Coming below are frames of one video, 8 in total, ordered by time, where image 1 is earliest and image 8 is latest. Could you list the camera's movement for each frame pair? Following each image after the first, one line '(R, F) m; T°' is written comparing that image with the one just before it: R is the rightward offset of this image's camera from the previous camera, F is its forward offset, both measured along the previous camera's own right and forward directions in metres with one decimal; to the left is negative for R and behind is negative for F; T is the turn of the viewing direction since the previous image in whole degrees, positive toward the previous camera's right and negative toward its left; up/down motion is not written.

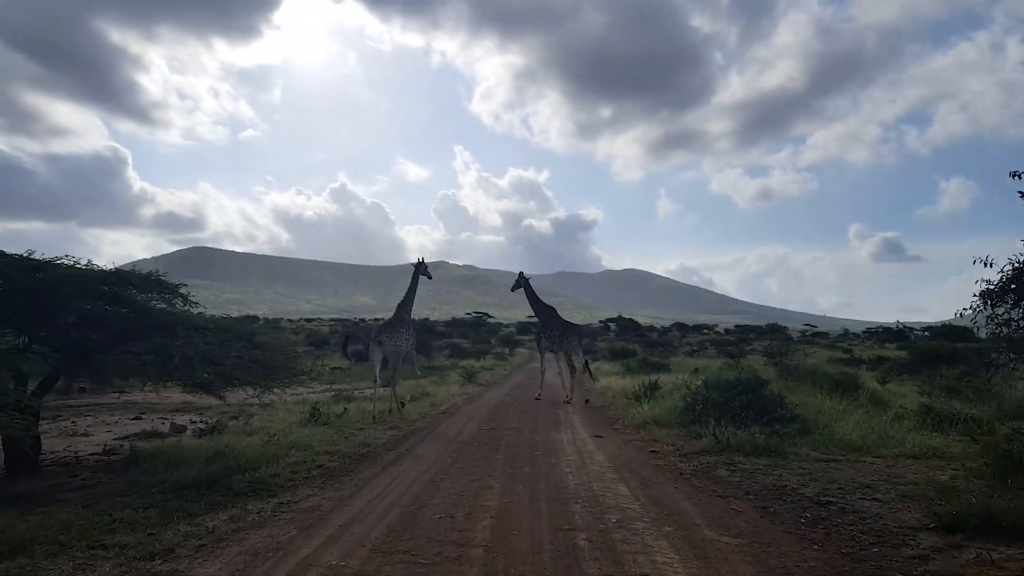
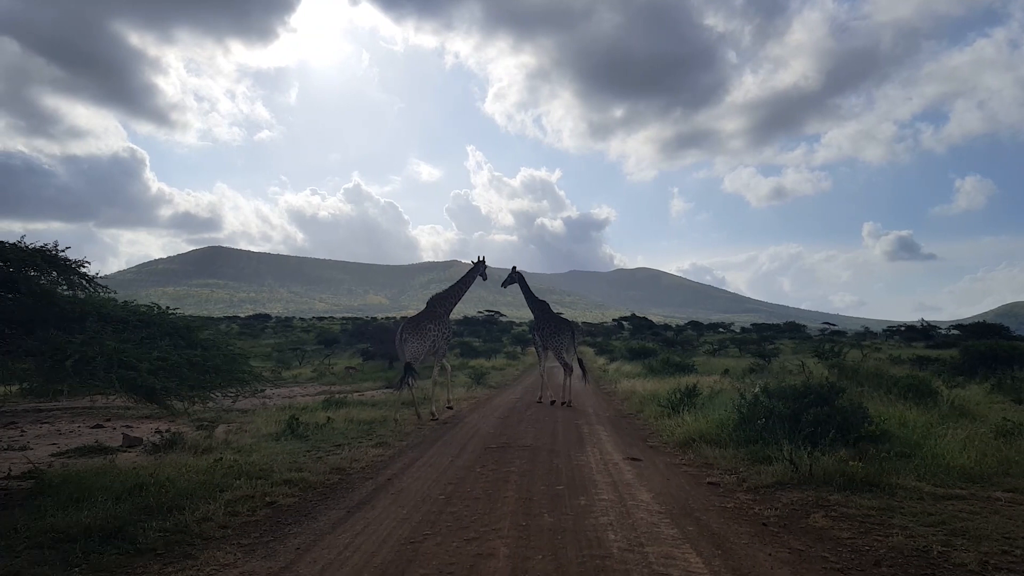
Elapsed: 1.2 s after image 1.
(0.0, +2.2) m; -1°
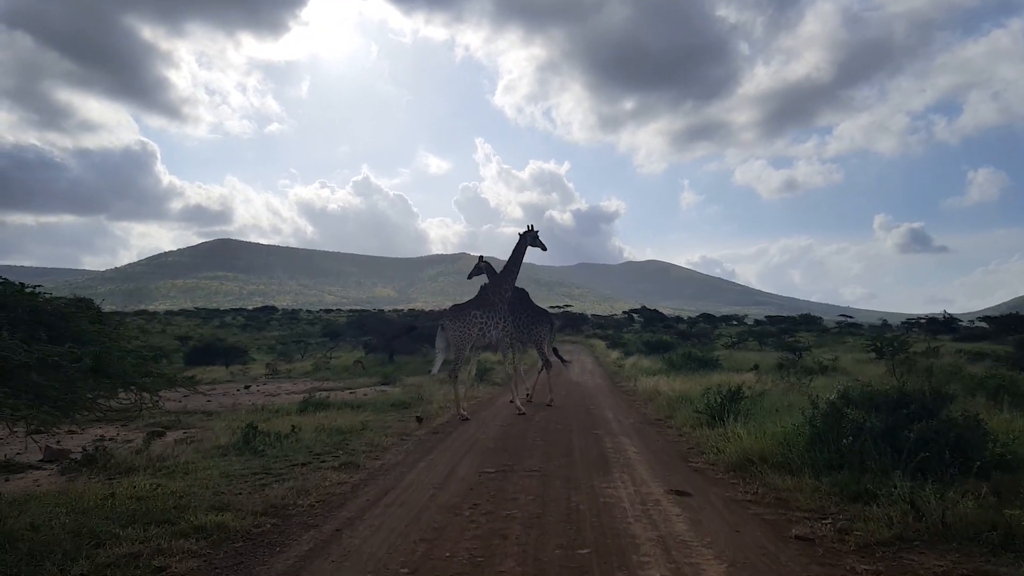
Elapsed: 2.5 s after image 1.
(+0.1, +2.2) m; -1°
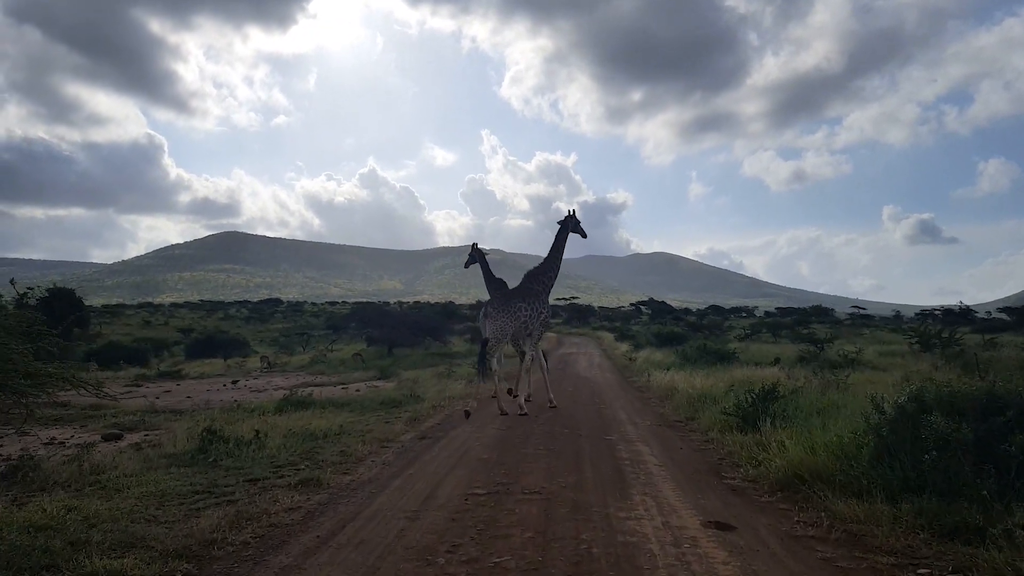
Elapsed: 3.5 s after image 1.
(+0.1, +1.4) m; -1°
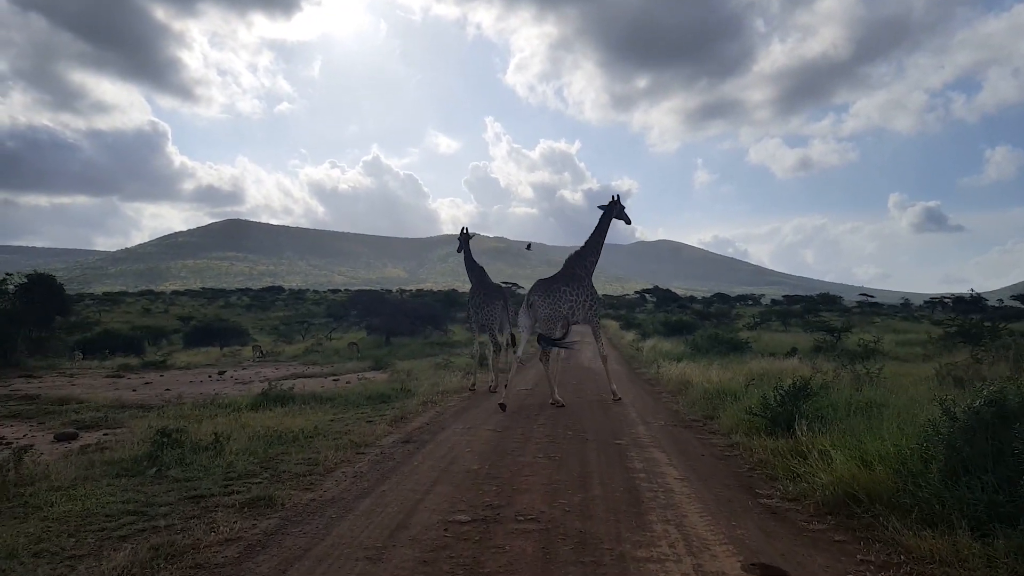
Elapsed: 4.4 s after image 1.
(+0.1, +1.1) m; 0°
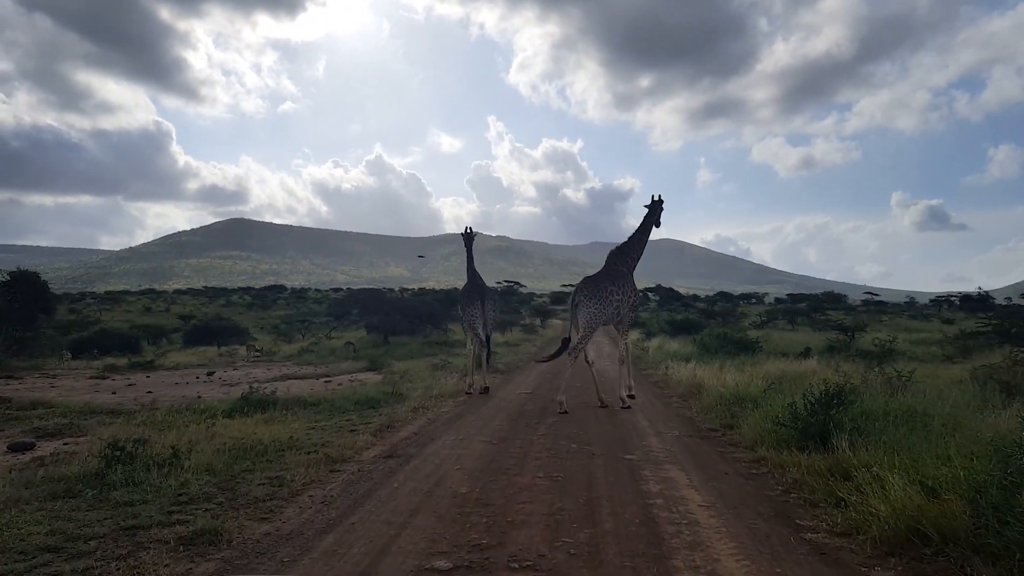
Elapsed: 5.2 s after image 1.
(+0.1, +0.9) m; 0°
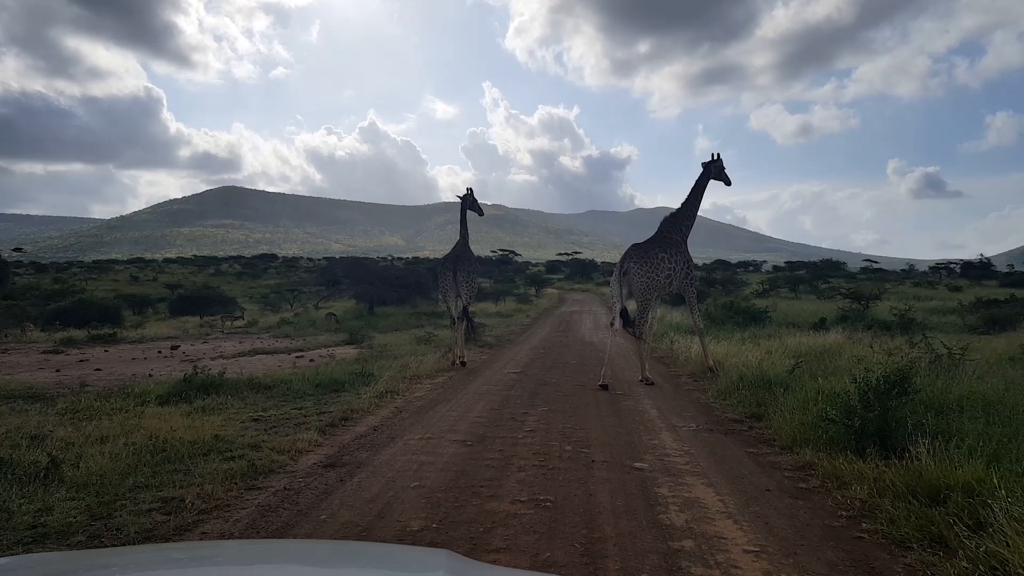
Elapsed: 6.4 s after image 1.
(+0.1, +1.5) m; 0°
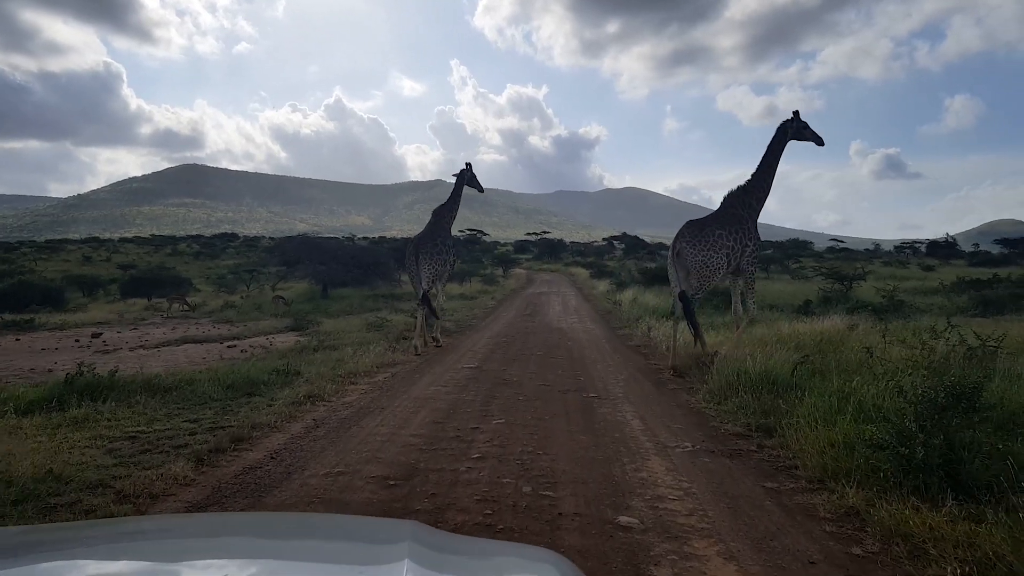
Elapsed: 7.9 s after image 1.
(+0.2, +1.5) m; +2°
